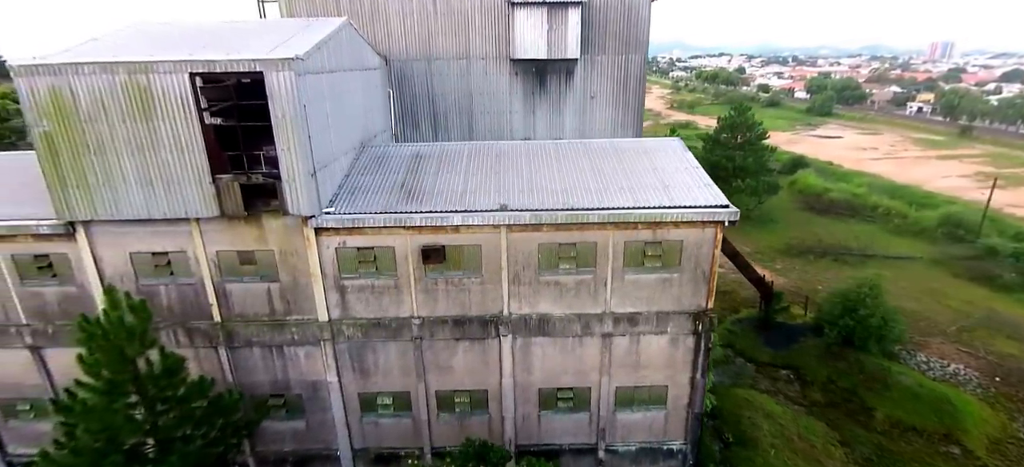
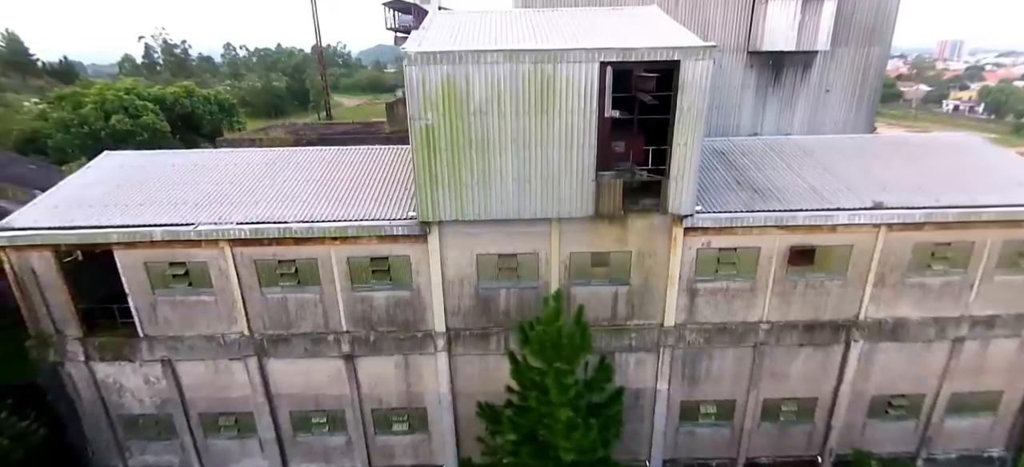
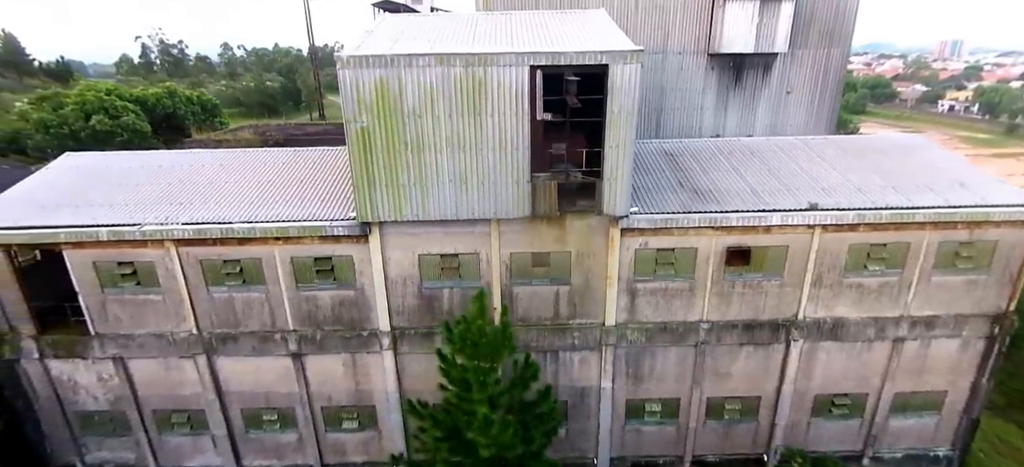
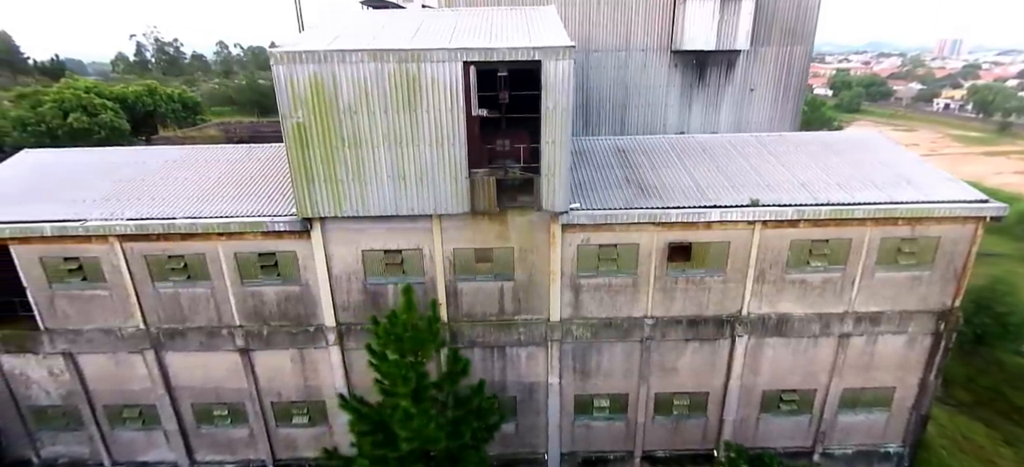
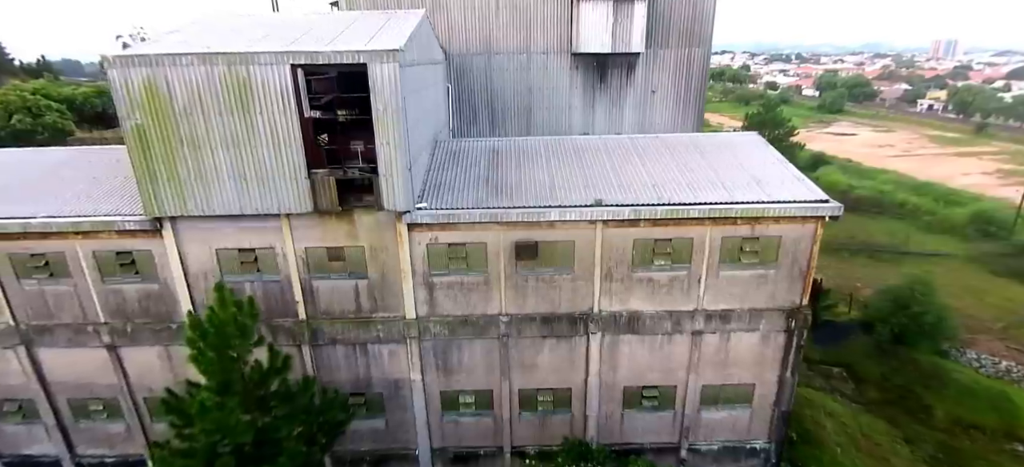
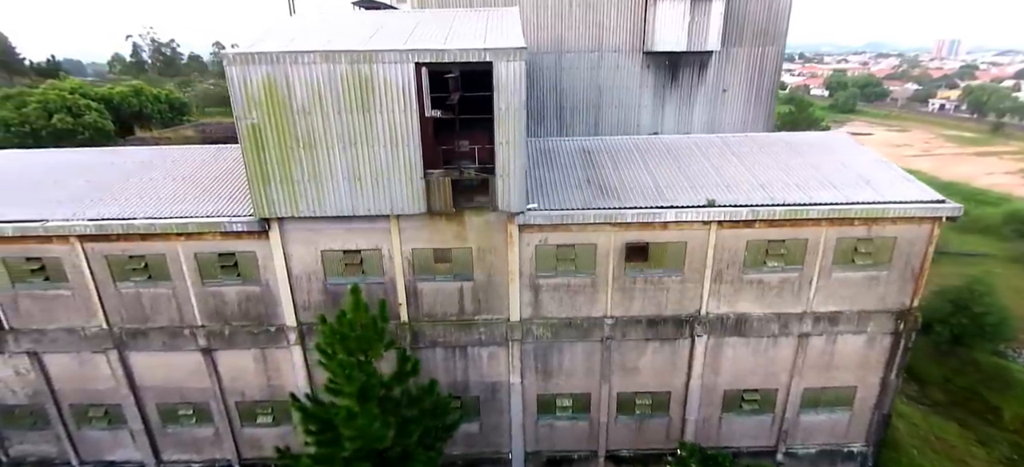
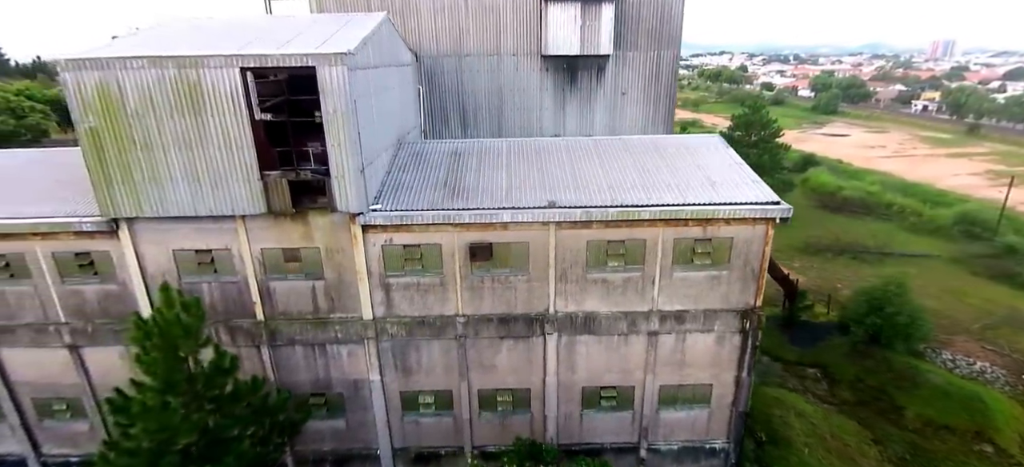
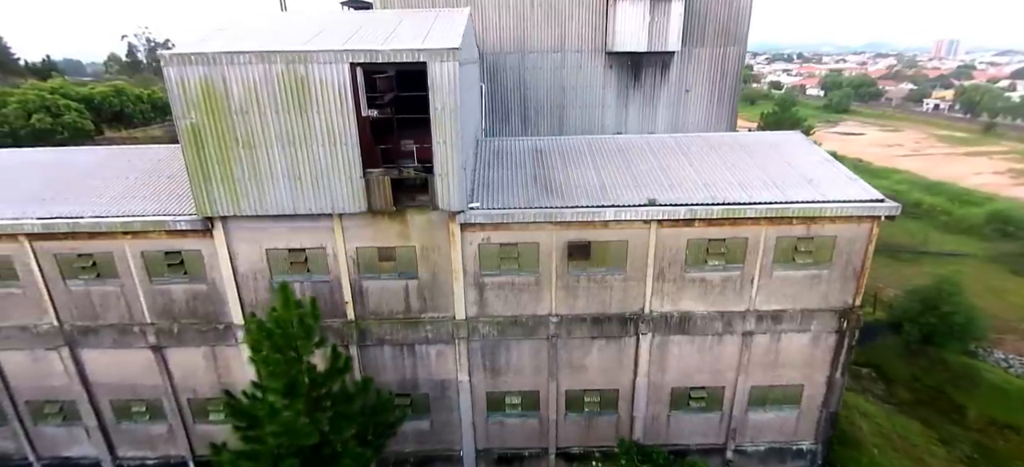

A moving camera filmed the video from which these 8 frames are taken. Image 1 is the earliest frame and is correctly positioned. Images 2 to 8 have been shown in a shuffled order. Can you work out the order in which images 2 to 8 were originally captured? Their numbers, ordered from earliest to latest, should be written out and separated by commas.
7, 5, 8, 6, 4, 3, 2
